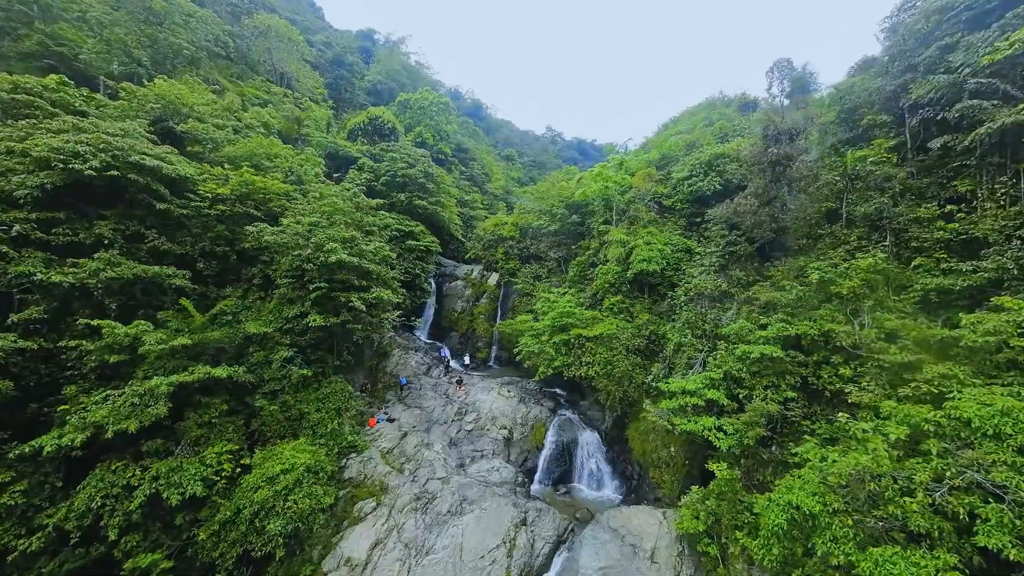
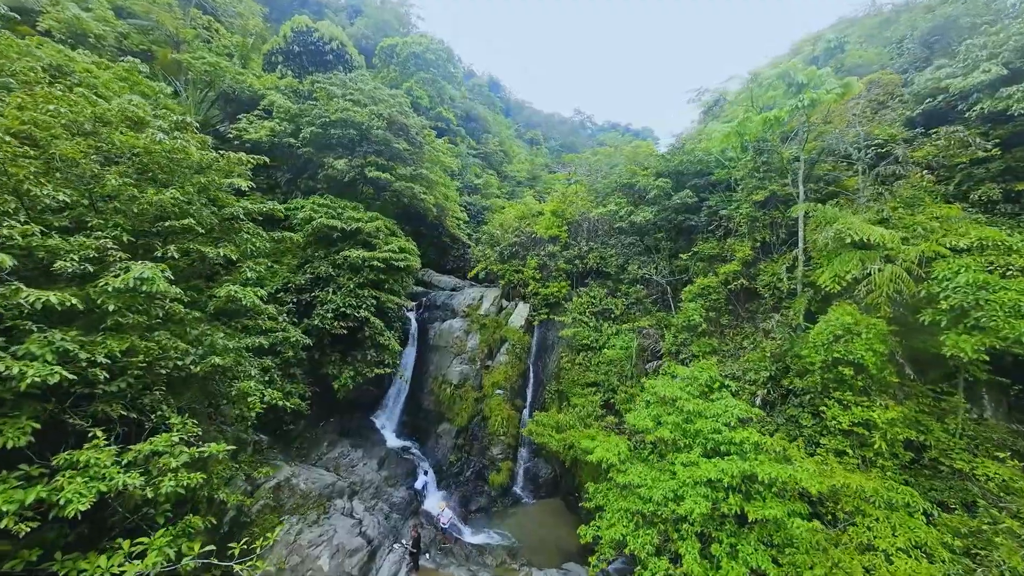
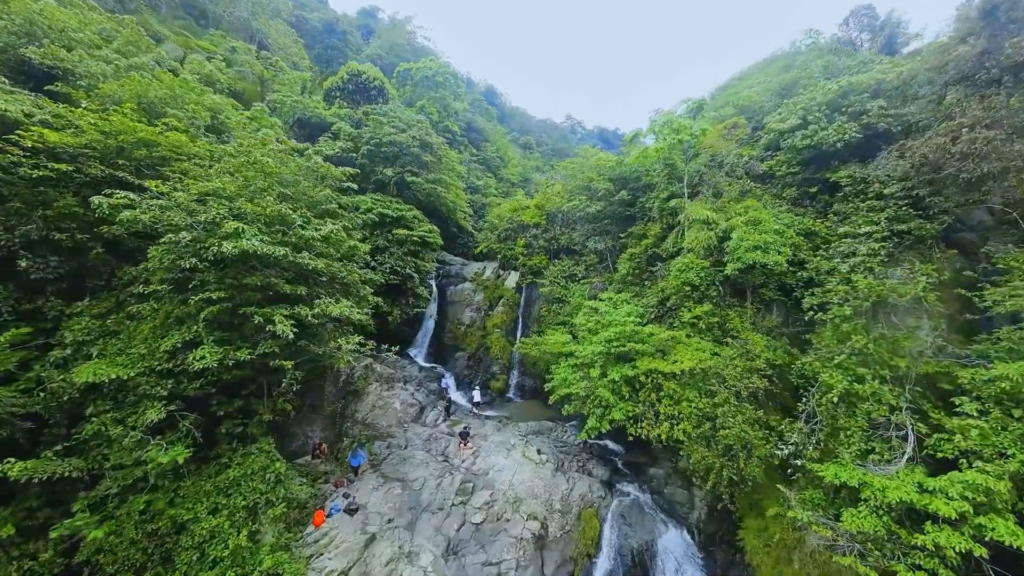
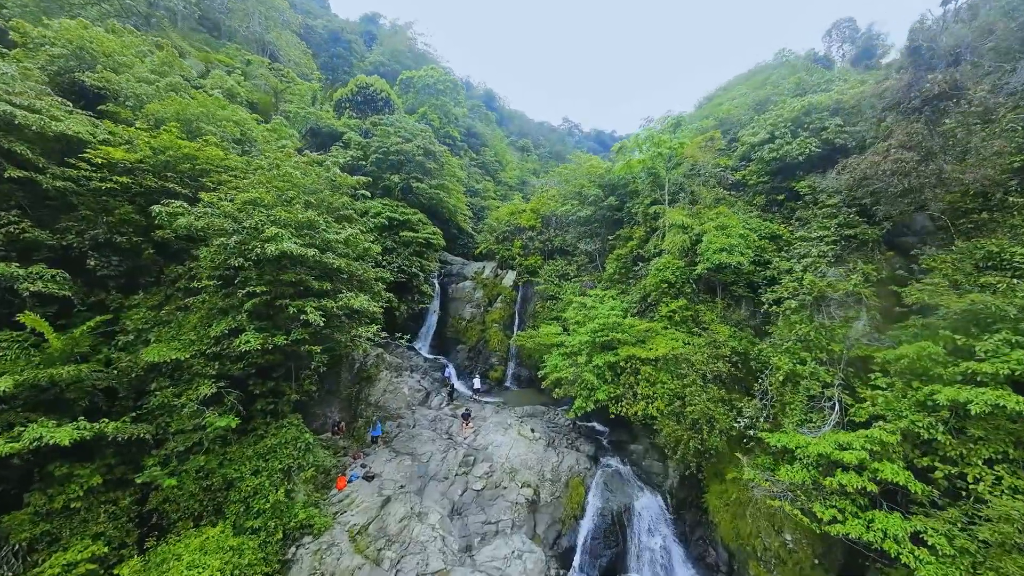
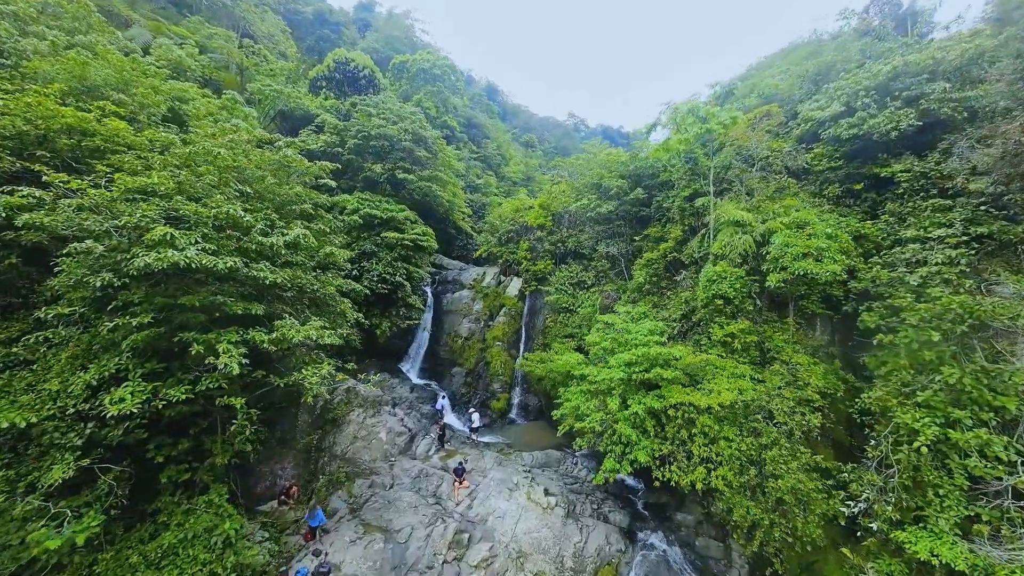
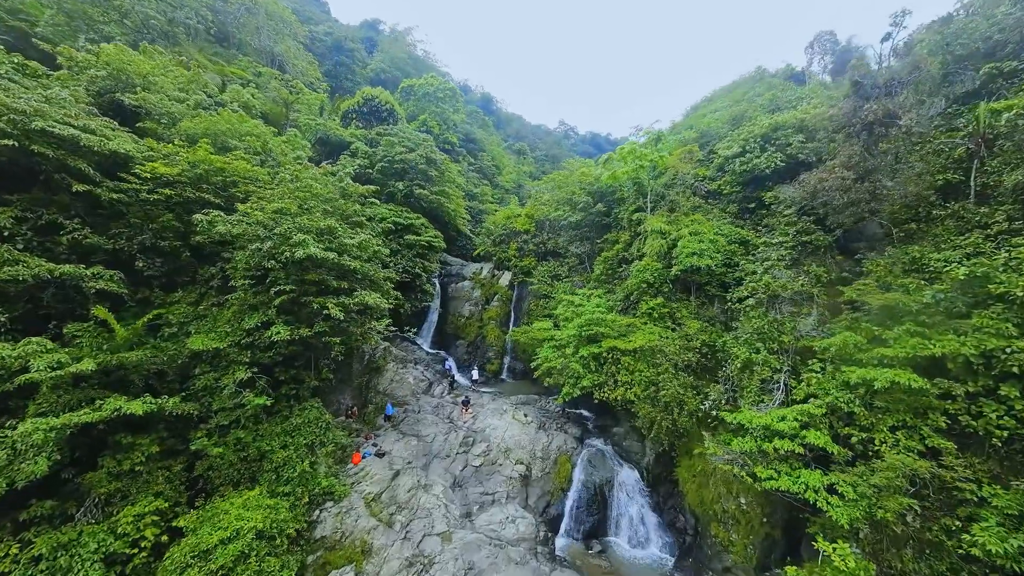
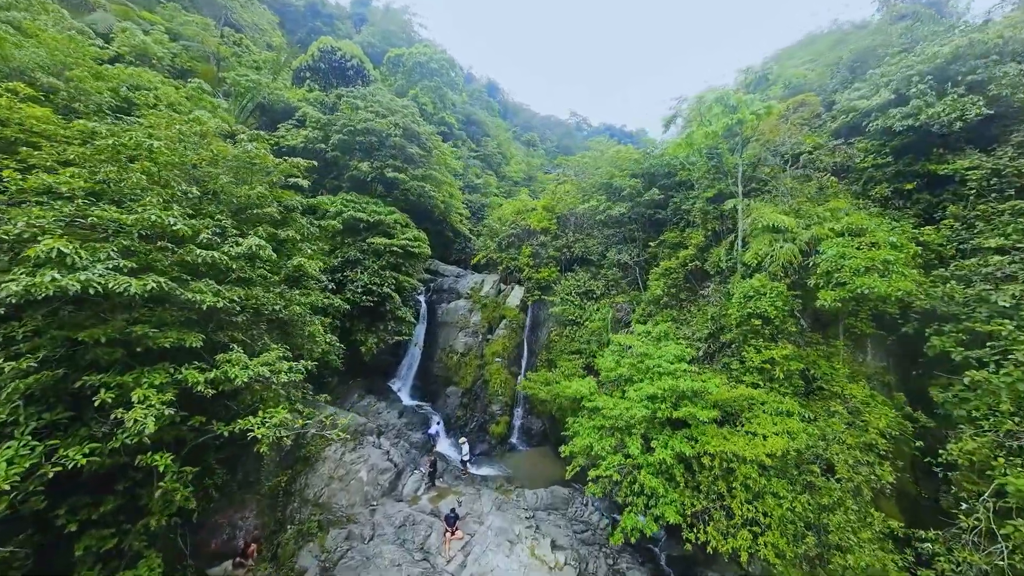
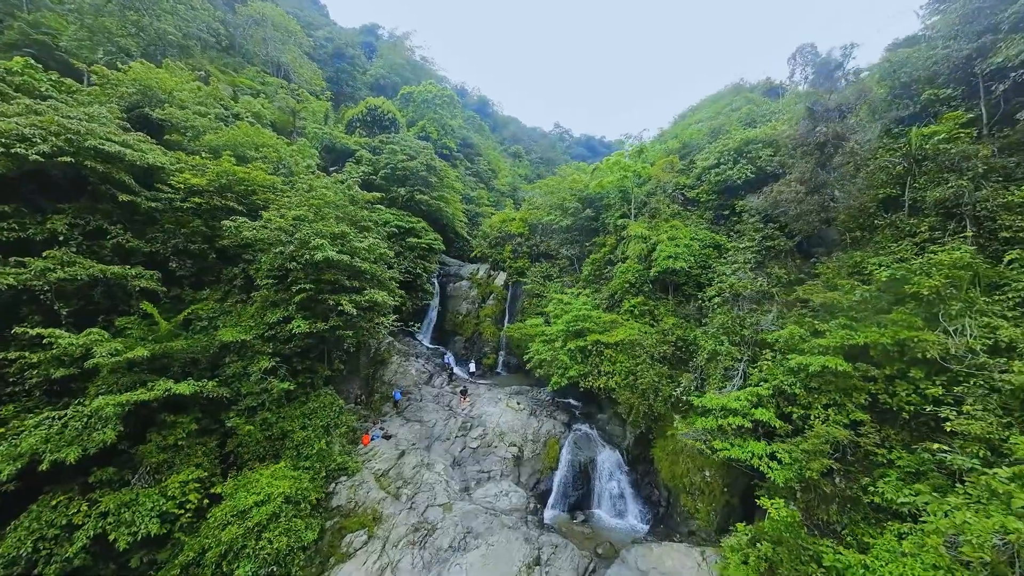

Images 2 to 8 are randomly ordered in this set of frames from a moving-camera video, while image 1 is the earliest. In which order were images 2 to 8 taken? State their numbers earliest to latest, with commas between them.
8, 6, 4, 3, 5, 7, 2
